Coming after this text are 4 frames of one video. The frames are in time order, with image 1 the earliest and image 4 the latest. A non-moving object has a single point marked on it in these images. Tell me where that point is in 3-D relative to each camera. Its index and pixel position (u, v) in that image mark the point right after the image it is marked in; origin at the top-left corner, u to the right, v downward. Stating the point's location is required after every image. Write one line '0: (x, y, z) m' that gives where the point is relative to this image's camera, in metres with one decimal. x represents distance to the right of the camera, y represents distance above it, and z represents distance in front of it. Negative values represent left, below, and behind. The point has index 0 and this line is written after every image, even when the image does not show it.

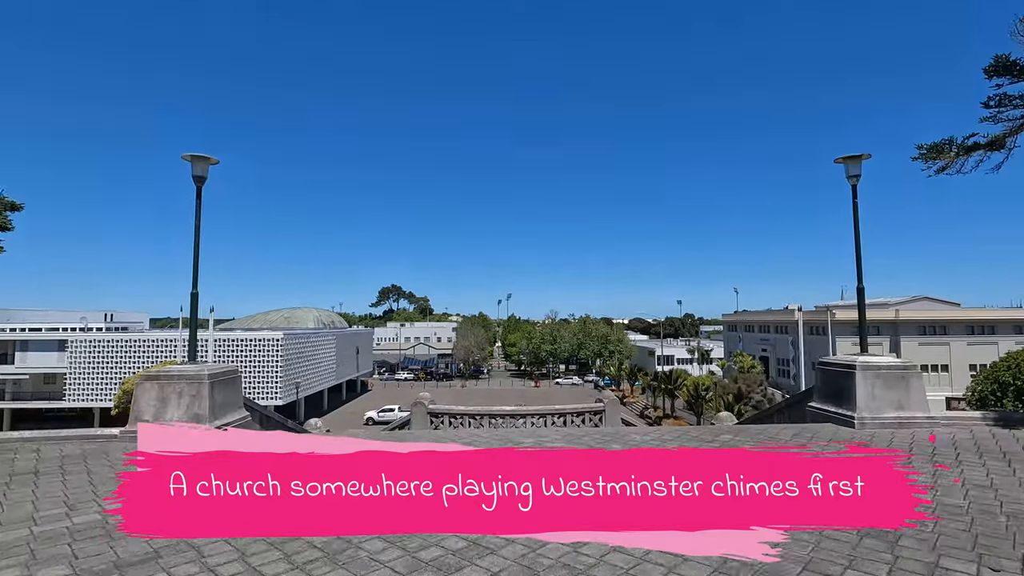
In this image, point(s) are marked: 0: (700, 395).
0: (+6.3, -3.6, +18.5) m
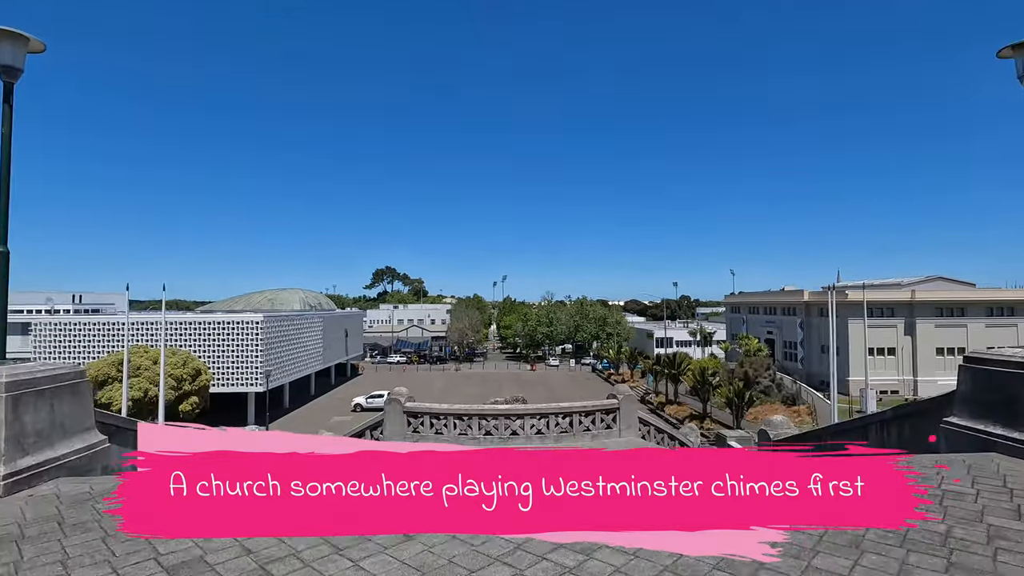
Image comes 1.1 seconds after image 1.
0: (+6.2, -2.9, +17.7) m
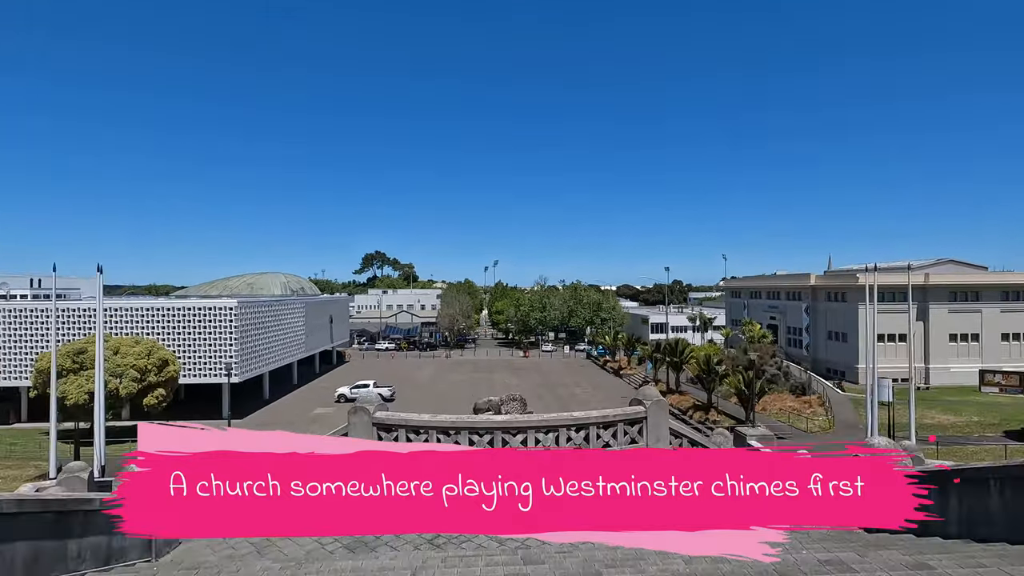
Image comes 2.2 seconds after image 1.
0: (+6.0, -2.4, +16.9) m
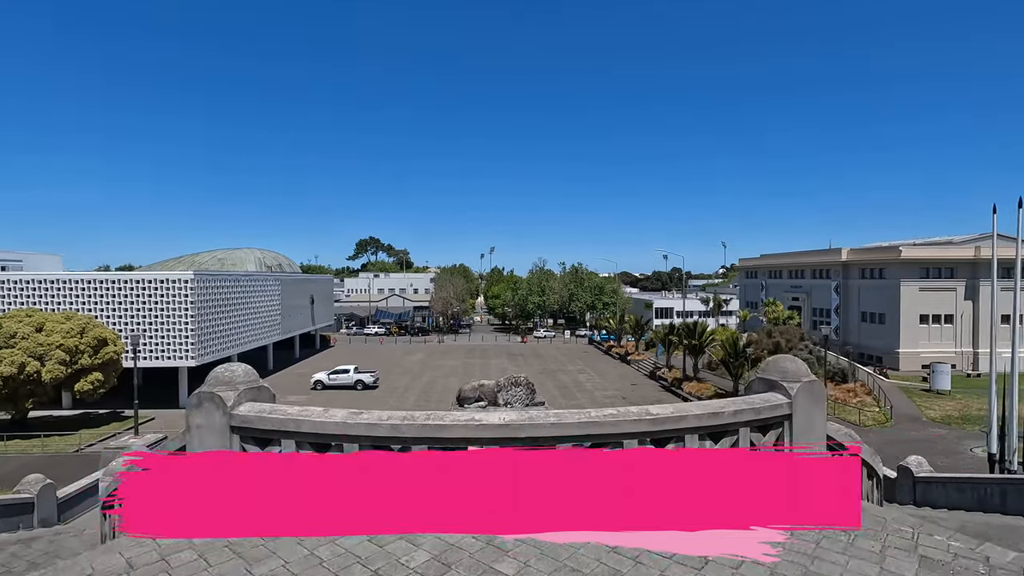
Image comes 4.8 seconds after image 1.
0: (+5.9, -1.8, +15.2) m
